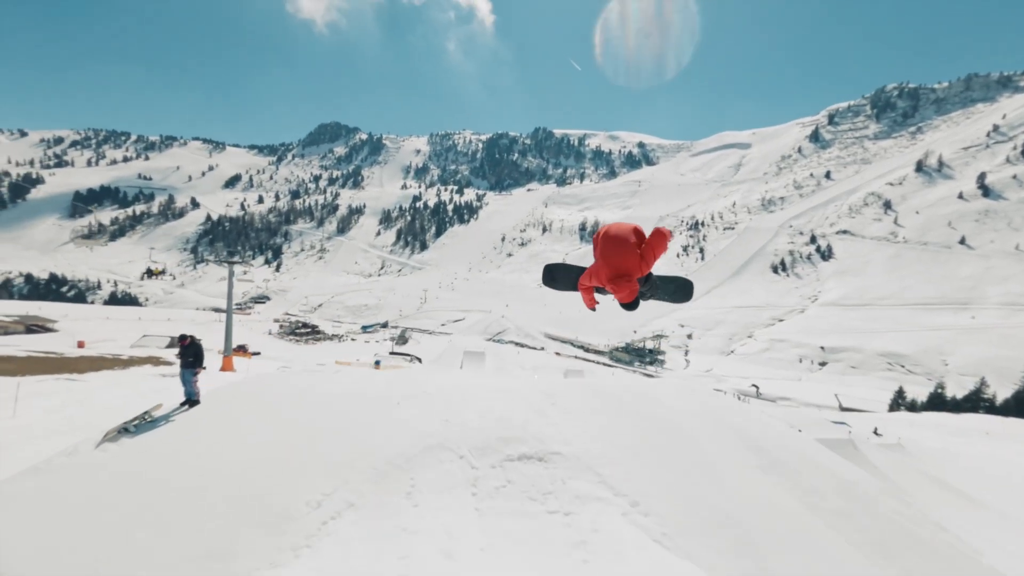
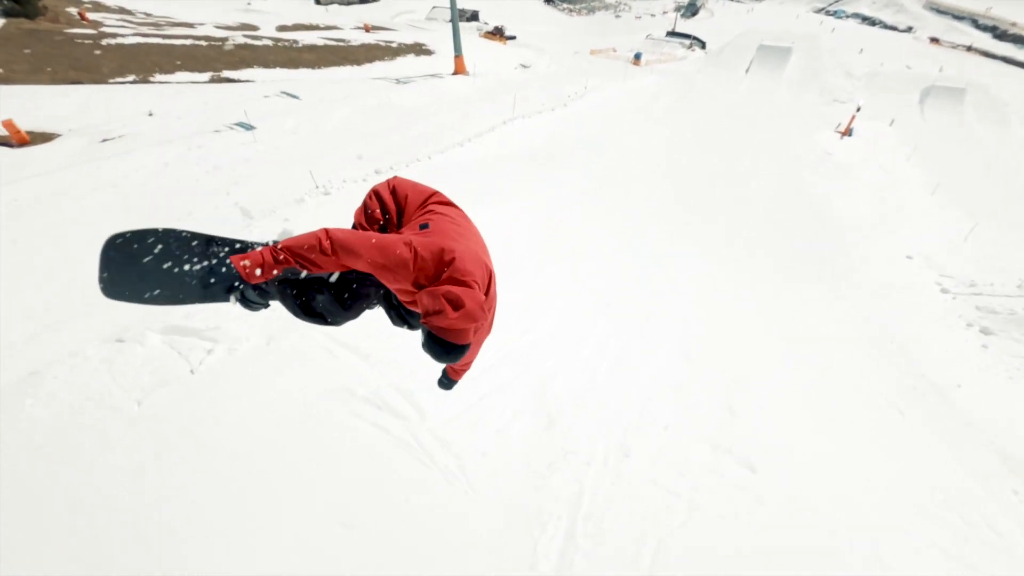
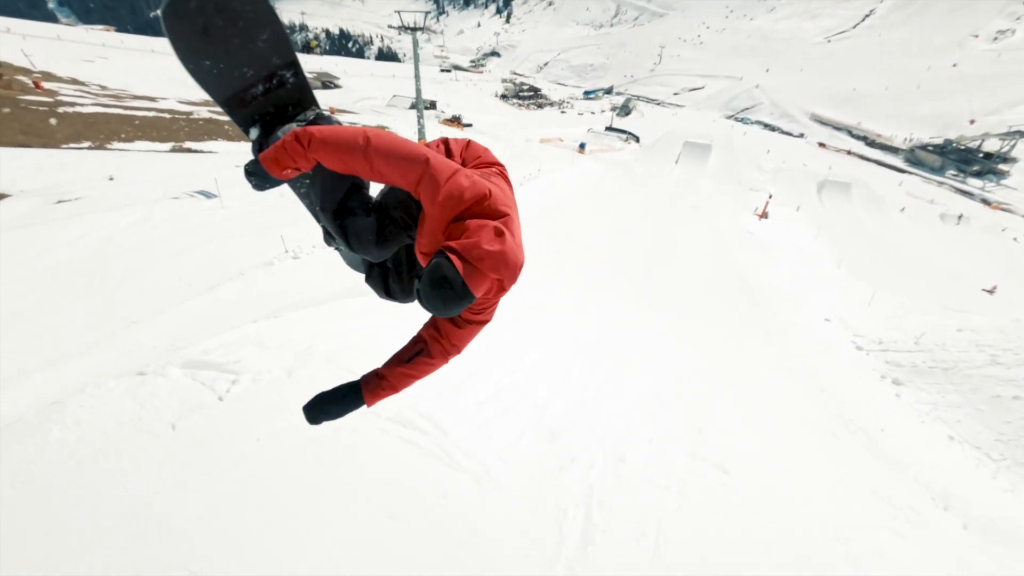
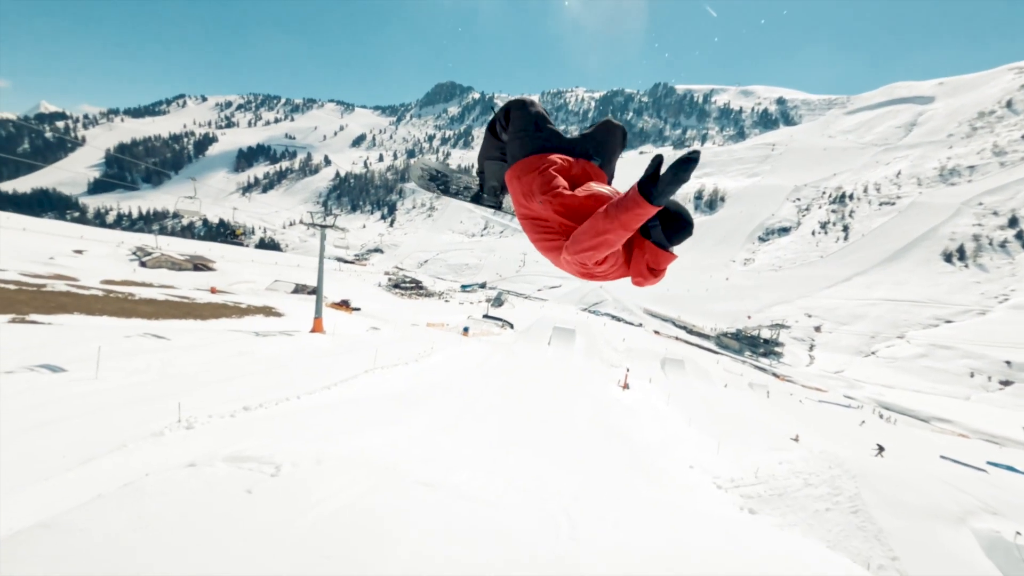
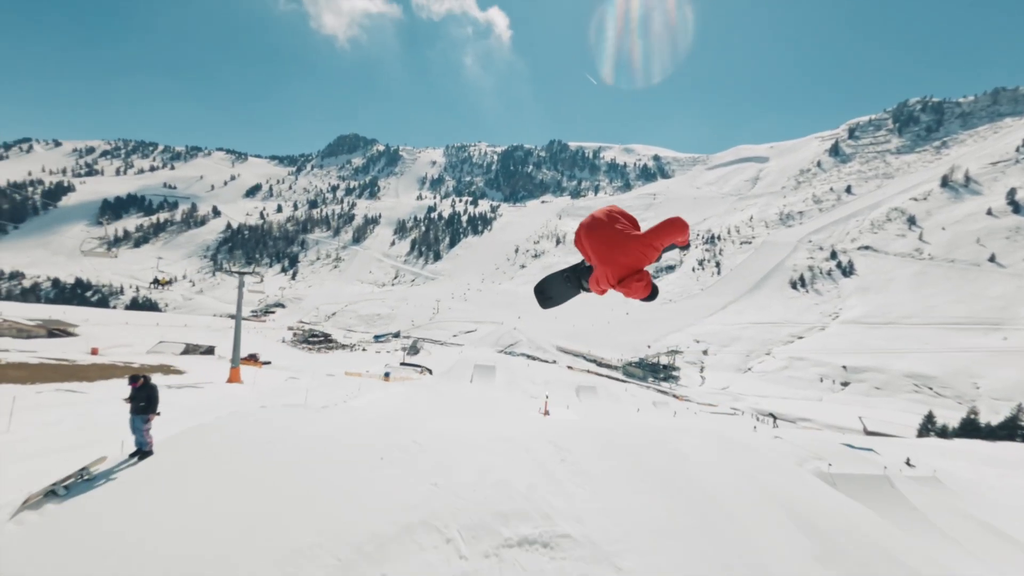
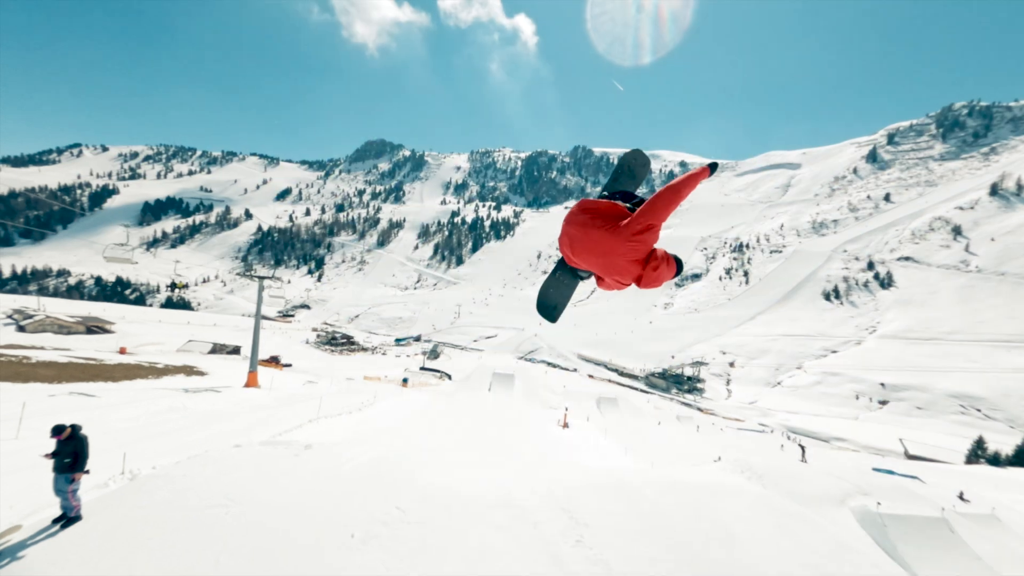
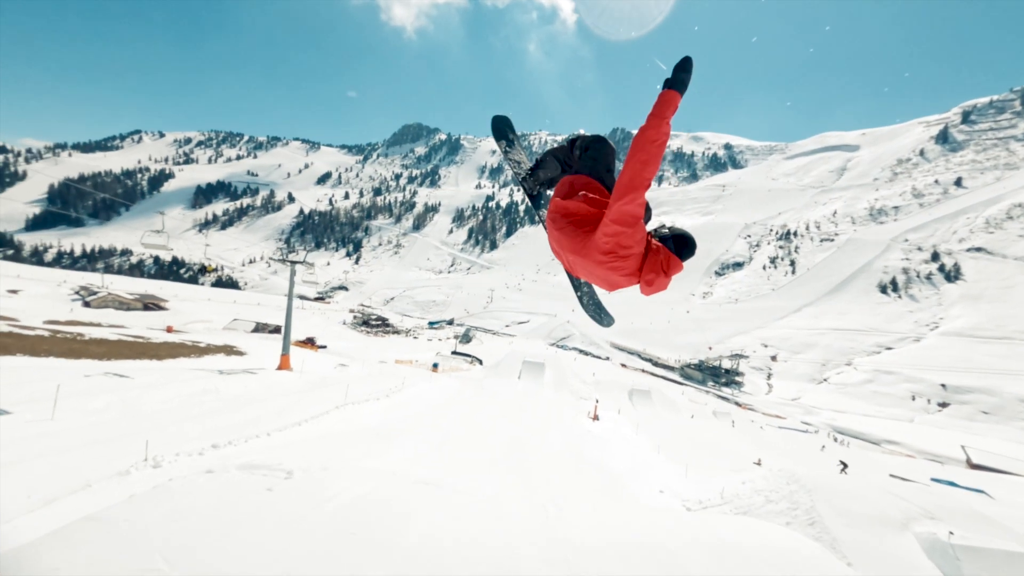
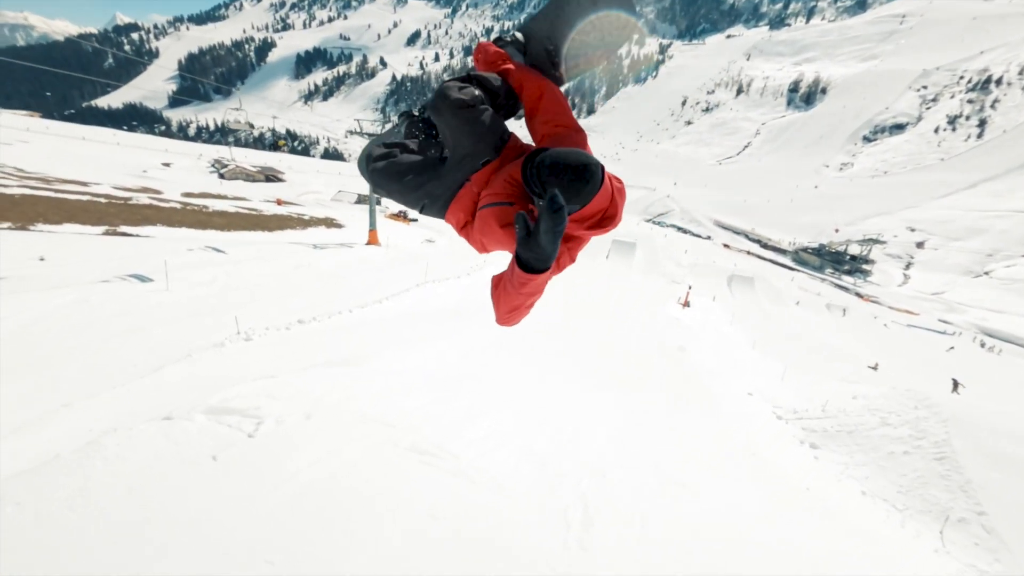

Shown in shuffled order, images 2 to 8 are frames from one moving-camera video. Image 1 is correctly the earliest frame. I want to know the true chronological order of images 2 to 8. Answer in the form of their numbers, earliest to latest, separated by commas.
5, 6, 7, 4, 8, 3, 2
